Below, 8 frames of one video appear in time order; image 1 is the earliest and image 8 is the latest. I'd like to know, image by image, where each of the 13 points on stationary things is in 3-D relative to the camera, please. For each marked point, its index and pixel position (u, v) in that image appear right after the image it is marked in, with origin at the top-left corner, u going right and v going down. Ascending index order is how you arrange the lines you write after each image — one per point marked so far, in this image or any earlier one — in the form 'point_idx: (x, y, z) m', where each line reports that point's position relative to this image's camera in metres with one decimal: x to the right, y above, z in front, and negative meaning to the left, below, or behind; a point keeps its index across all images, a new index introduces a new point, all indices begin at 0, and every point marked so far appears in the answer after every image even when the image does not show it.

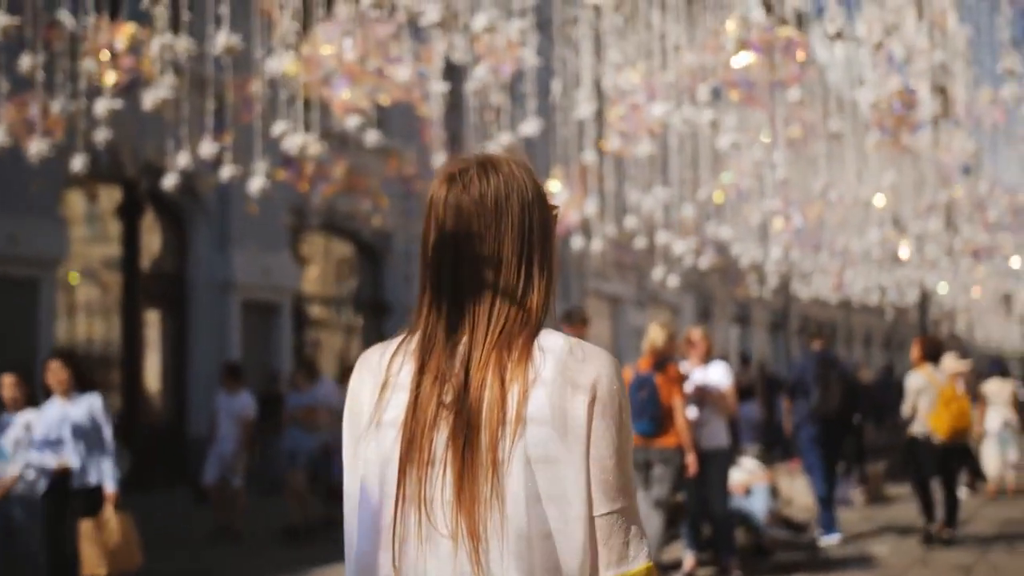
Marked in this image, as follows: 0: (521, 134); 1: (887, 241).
0: (+0.1, +1.3, +10.5) m
1: (+5.1, +0.7, +17.5) m
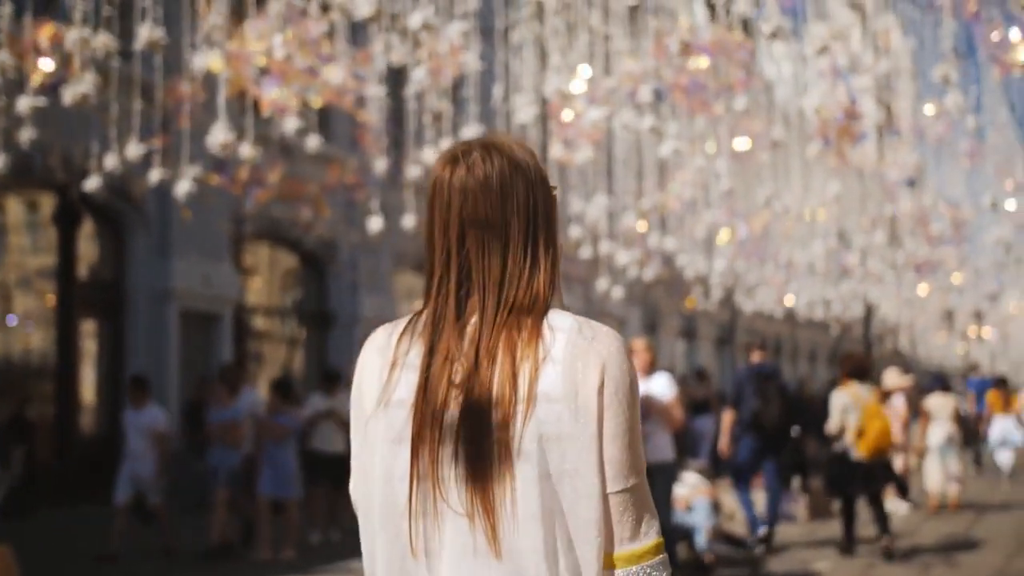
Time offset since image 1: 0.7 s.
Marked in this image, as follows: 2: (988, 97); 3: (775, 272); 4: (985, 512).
0: (-0.4, +1.2, +10.3) m
1: (+4.3, +0.5, +17.5) m
2: (+4.3, +1.8, +11.7) m
3: (+3.9, +0.2, +19.1) m
4: (+5.4, -2.5, +14.6) m
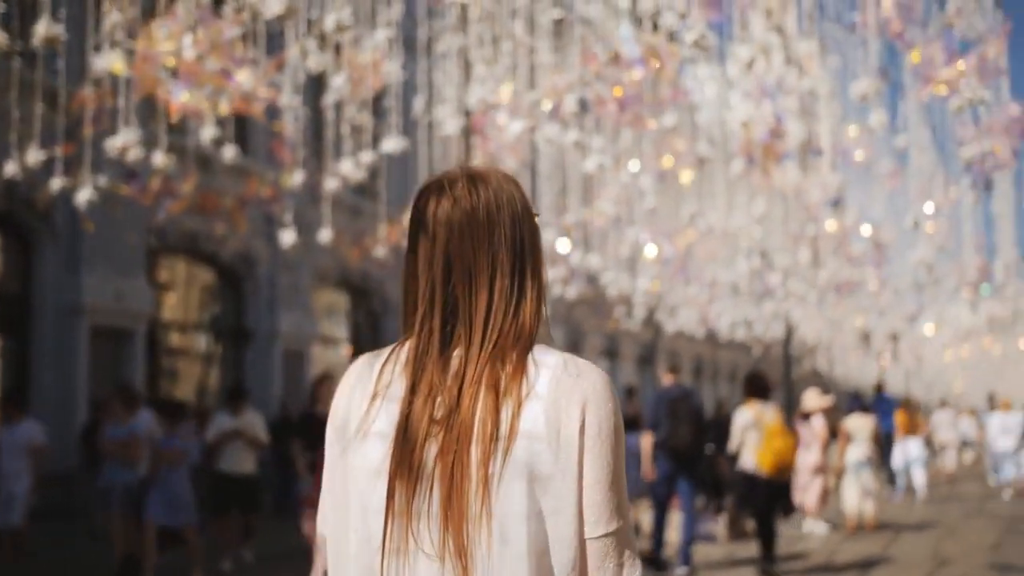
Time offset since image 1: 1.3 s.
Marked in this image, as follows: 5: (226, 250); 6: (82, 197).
0: (-1.0, +1.1, +10.1) m
1: (+3.3, +0.2, +17.4) m
2: (+3.6, +1.6, +11.7) m
3: (+2.7, -0.1, +19.1) m
4: (+4.5, -2.8, +14.6) m
5: (-4.2, +0.6, +19.0) m
6: (-3.0, +0.7, +9.2) m
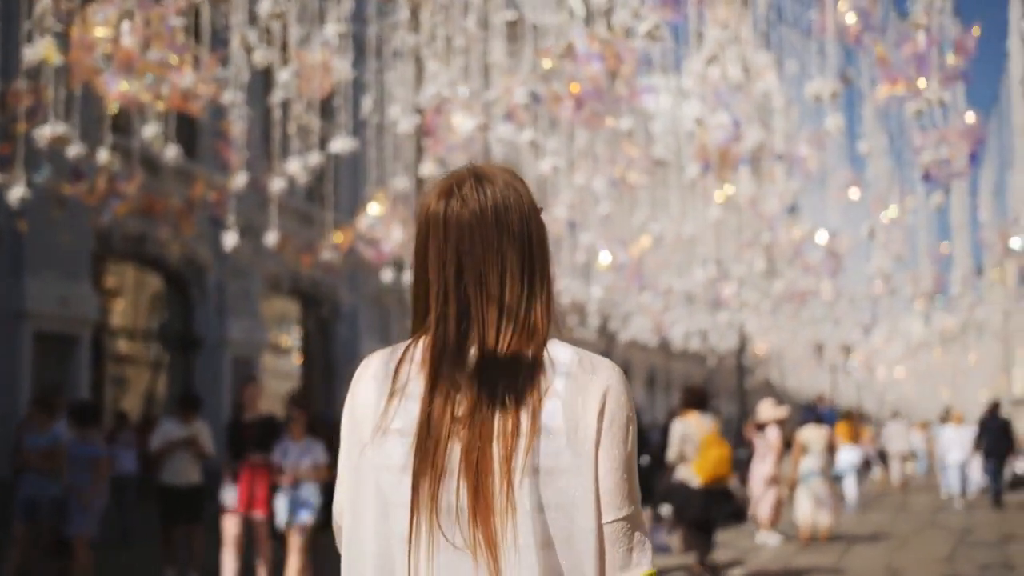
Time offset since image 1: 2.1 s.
0: (-1.4, +1.0, +9.8) m
1: (+2.6, +0.1, +17.3) m
2: (+3.2, +1.5, +11.7) m
3: (+2.1, -0.2, +18.9) m
4: (+3.9, -2.9, +14.5) m
5: (-4.8, +0.5, +18.6) m
6: (-3.4, +0.6, +8.9) m
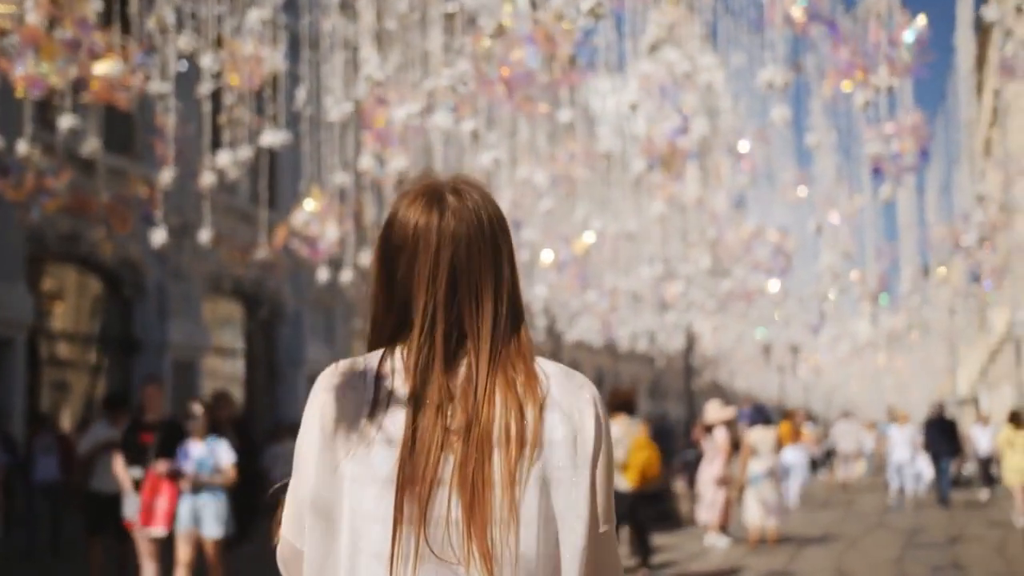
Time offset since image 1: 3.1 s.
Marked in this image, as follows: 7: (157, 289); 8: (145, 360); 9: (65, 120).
0: (-1.8, +1.1, +9.4) m
1: (+1.9, +0.1, +17.1) m
2: (+2.7, +1.5, +11.5) m
3: (+1.3, -0.2, +18.7) m
4: (+3.3, -2.9, +14.3) m
5: (-5.6, +0.5, +18.1) m
6: (-3.8, +0.6, +8.5) m
7: (-5.3, 0.0, +19.4) m
8: (-5.5, -1.1, +19.2) m
9: (-2.8, +1.0, +8.1) m
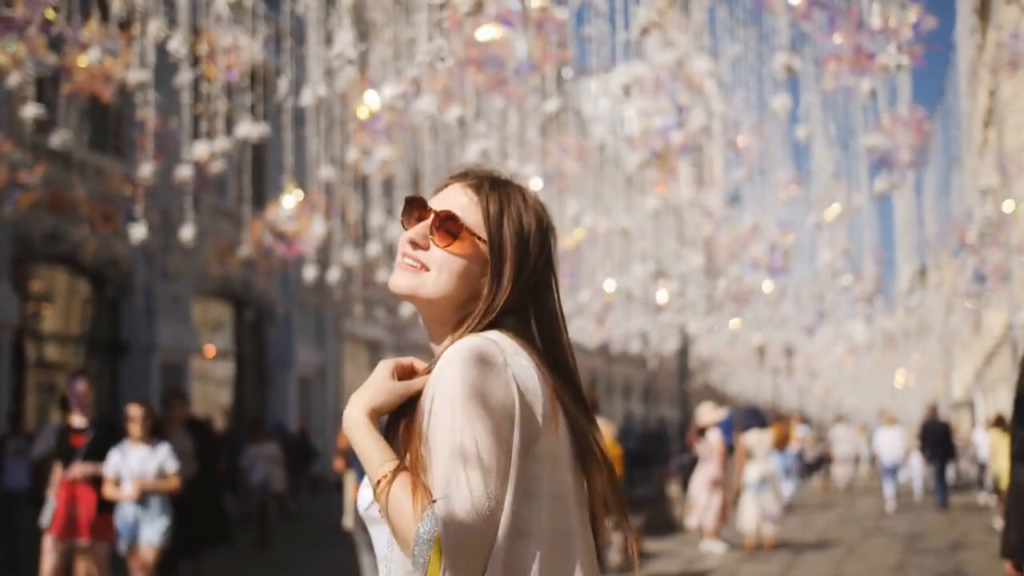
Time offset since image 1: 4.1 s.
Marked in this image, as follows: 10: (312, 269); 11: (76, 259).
0: (-1.9, +1.1, +9.1) m
1: (+1.8, +0.1, +16.8) m
2: (+2.6, +1.5, +11.2) m
3: (+1.1, -0.2, +18.4) m
4: (+3.2, -2.9, +14.0) m
5: (-5.7, +0.5, +17.7) m
6: (-3.8, +0.7, +8.1) m
7: (-5.5, 0.0, +19.1) m
8: (-5.6, -1.1, +18.8) m
9: (-2.9, +1.1, +7.8) m
10: (-2.0, +0.2, +13.2) m
11: (-5.9, +0.4, +17.6) m
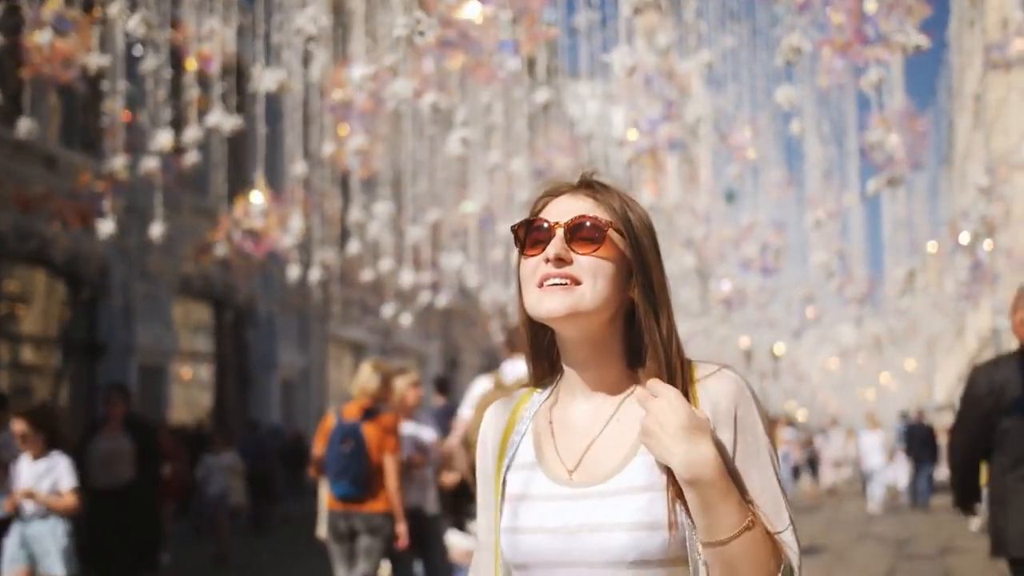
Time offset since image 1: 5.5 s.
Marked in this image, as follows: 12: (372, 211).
0: (-2.0, +1.1, +8.8) m
1: (+1.6, 0.0, +16.5) m
2: (+2.5, +1.5, +10.9) m
3: (+0.9, -0.2, +18.0) m
4: (+3.0, -2.9, +13.7) m
5: (-6.0, +0.5, +17.3) m
6: (-3.9, +0.7, +7.7) m
7: (-5.7, 0.0, +18.7) m
8: (-5.8, -1.1, +18.4) m
9: (-2.9, +1.1, +7.4) m
10: (-2.2, +0.2, +12.8) m
11: (-6.2, +0.4, +17.2) m
12: (-1.2, +0.7, +11.1) m
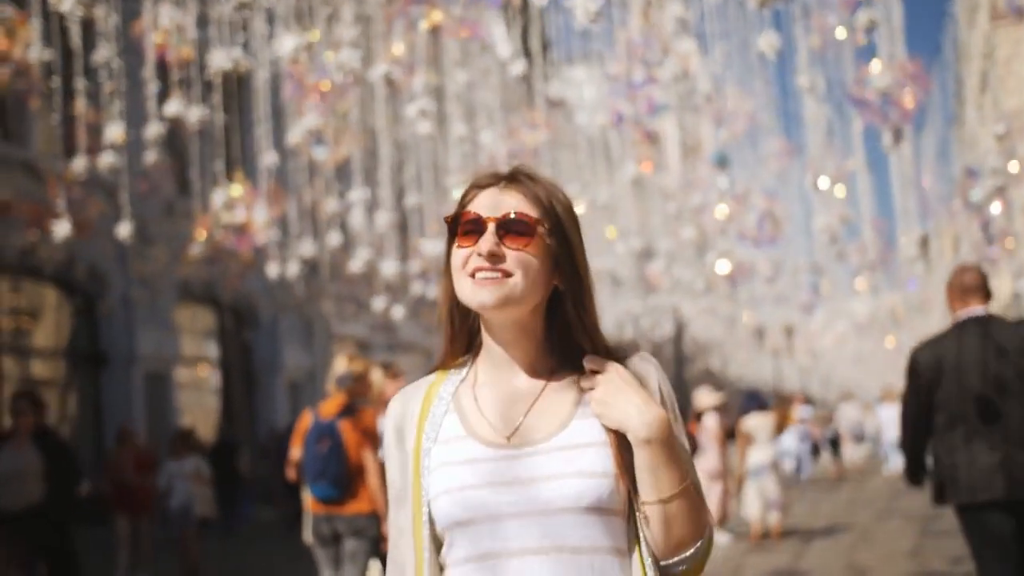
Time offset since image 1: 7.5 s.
0: (-2.1, +1.1, +8.3) m
1: (+1.6, +0.3, +16.0) m
2: (+2.3, +1.8, +10.4) m
3: (+0.9, 0.0, +17.6) m
4: (+3.1, -2.6, +13.3) m
5: (-6.0, +0.3, +16.9) m
6: (-4.1, +0.6, +7.3) m
7: (-5.7, -0.1, +18.3) m
8: (-5.8, -1.2, +18.0) m
9: (-3.1, +1.0, +7.0) m
10: (-2.3, +0.2, +12.4) m
11: (-6.2, +0.2, +16.8) m
12: (-1.3, +0.7, +10.6) m
